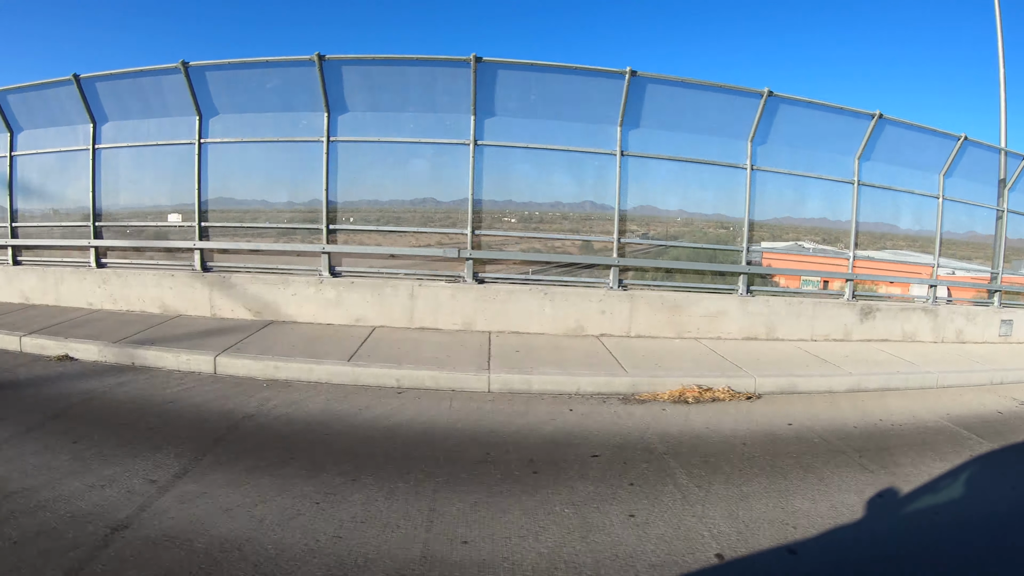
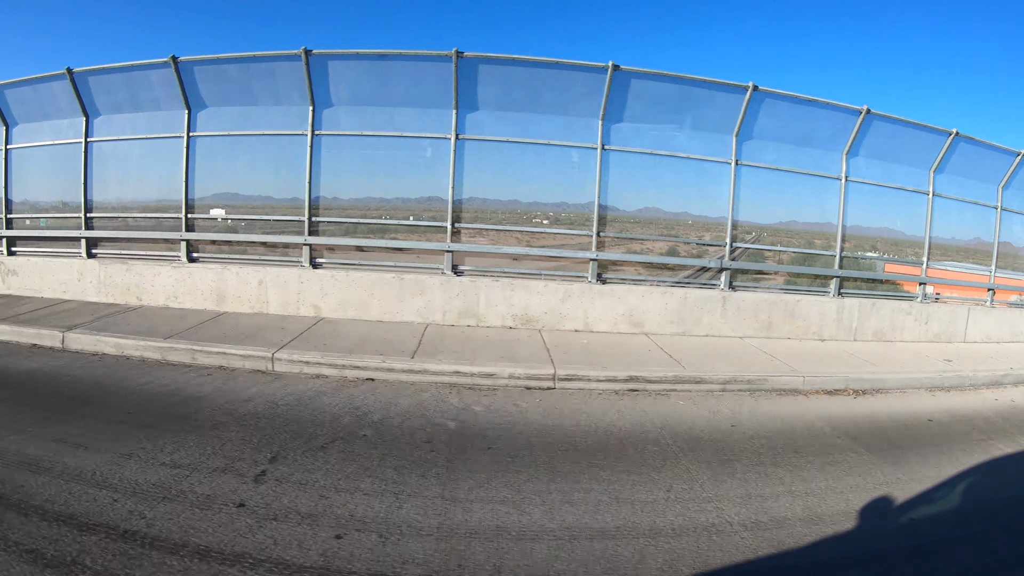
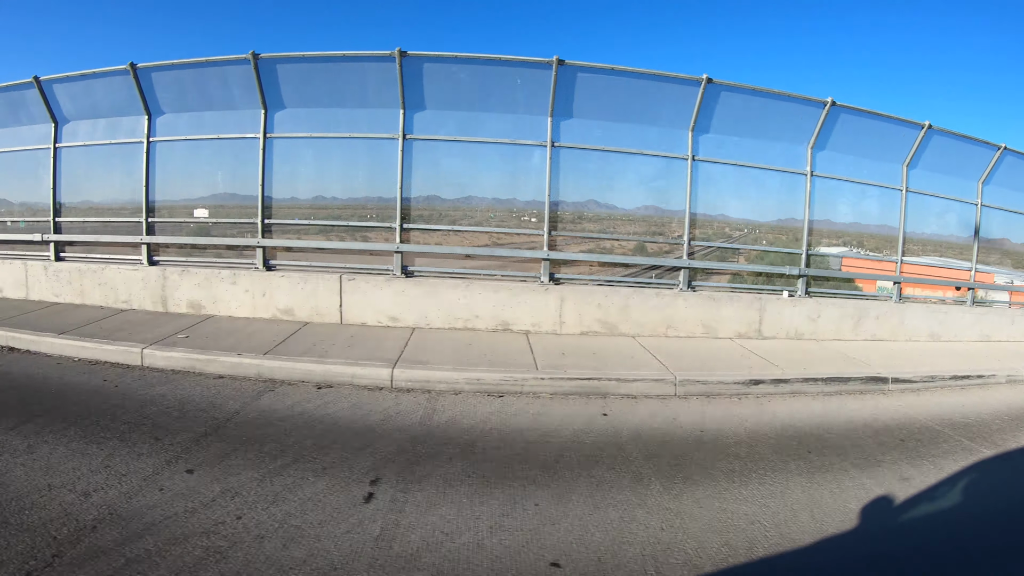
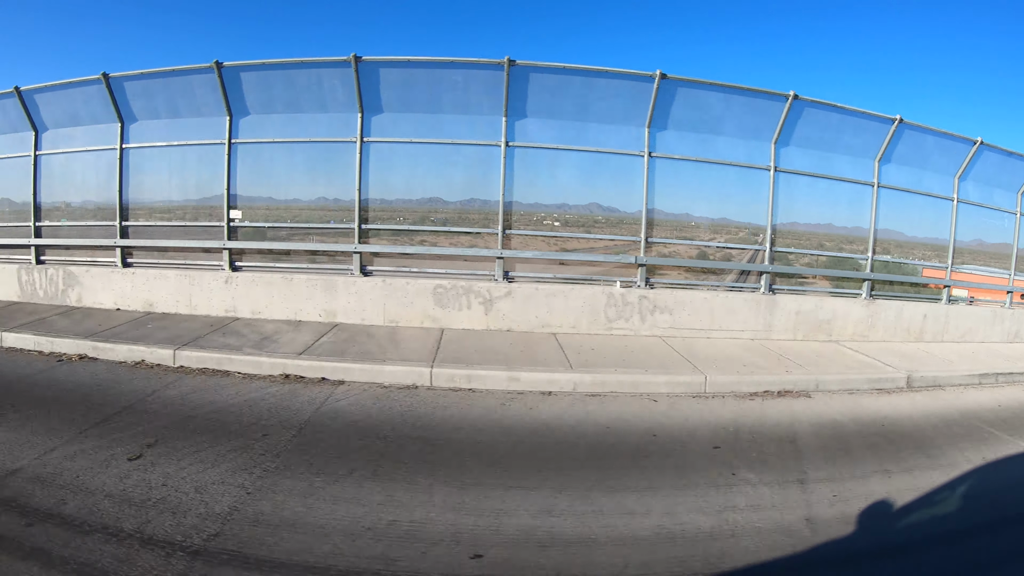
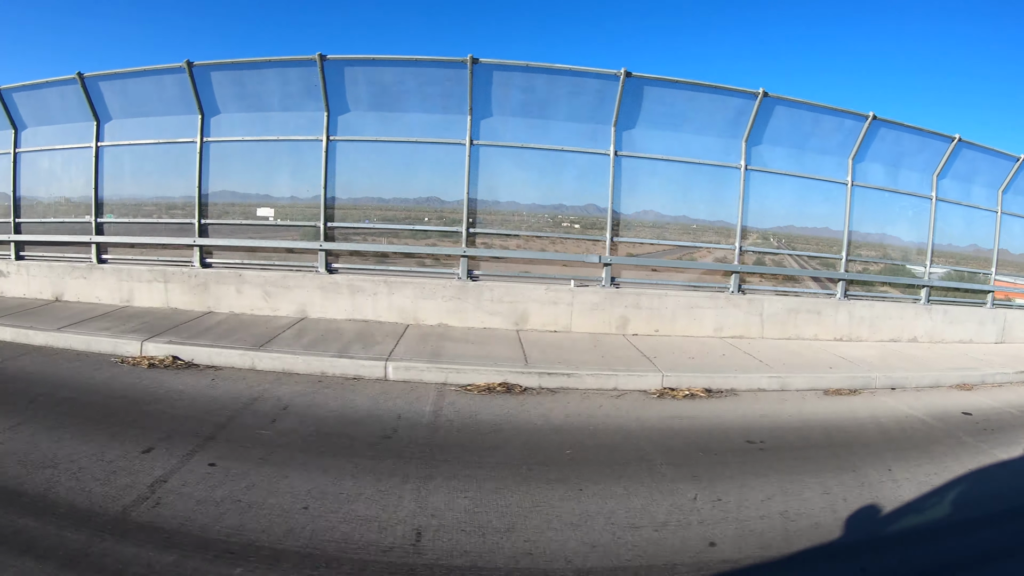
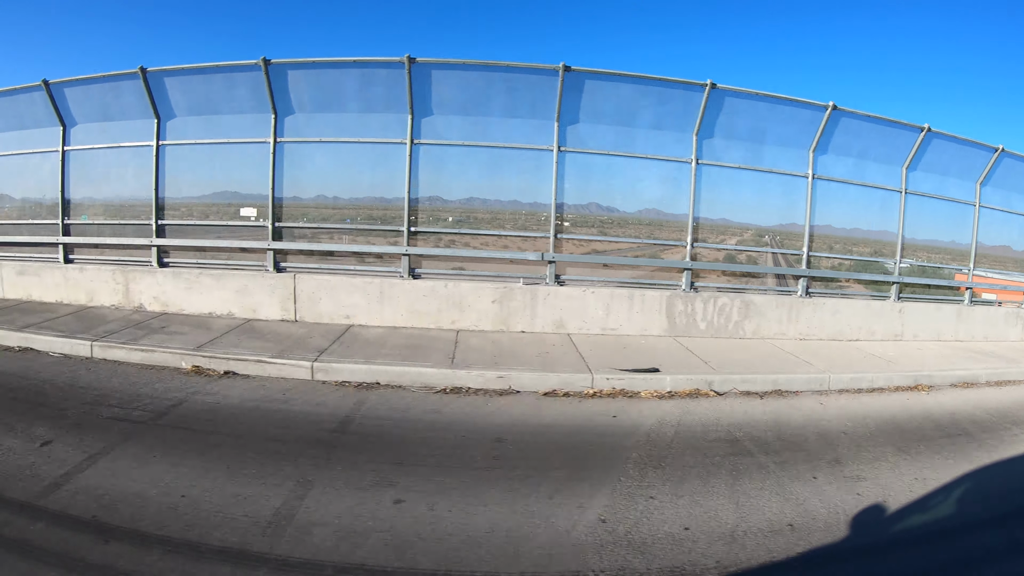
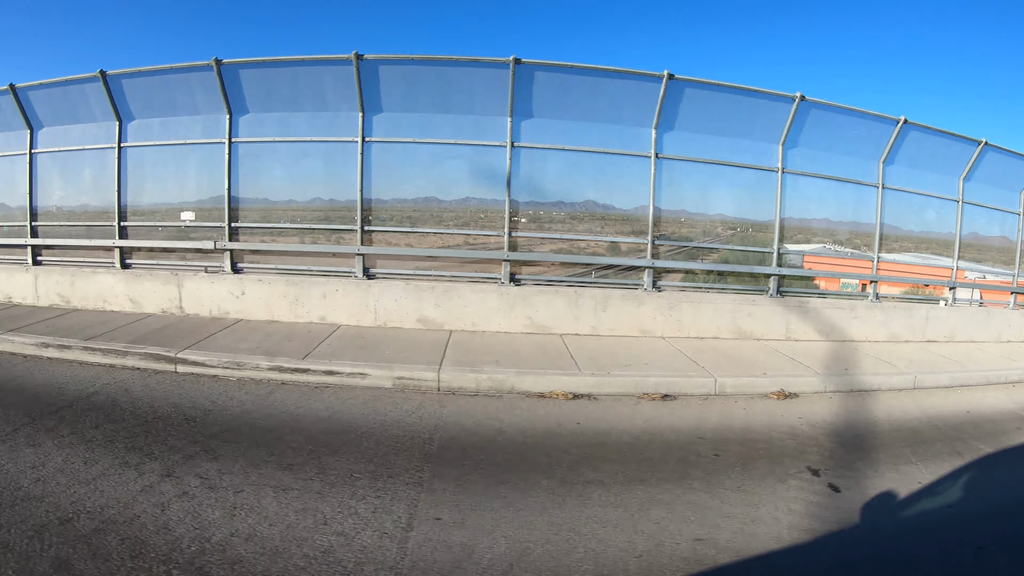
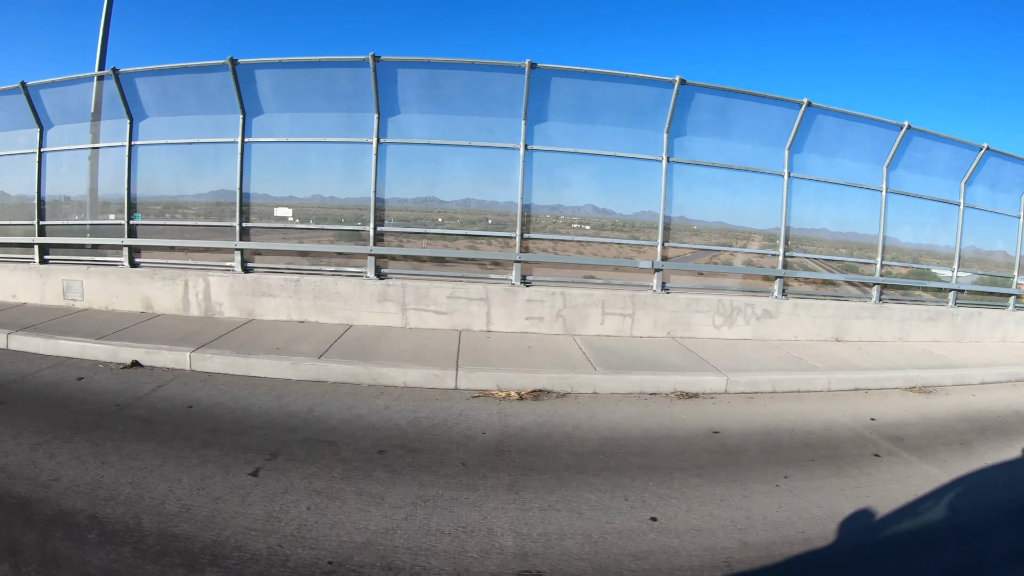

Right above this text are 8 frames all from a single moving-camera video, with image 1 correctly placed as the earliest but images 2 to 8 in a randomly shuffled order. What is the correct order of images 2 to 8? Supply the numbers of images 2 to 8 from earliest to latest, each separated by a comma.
7, 3, 2, 4, 6, 5, 8
